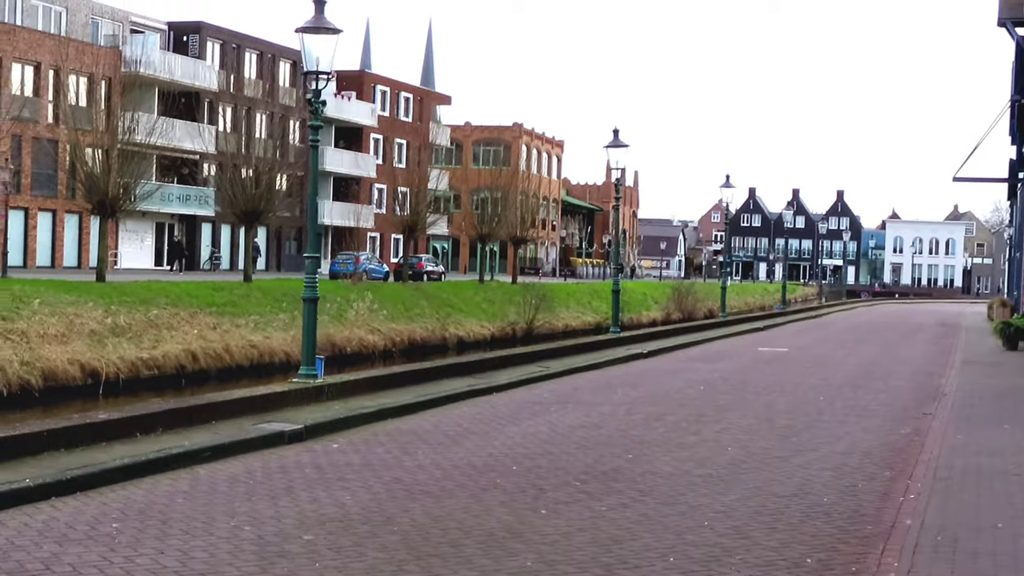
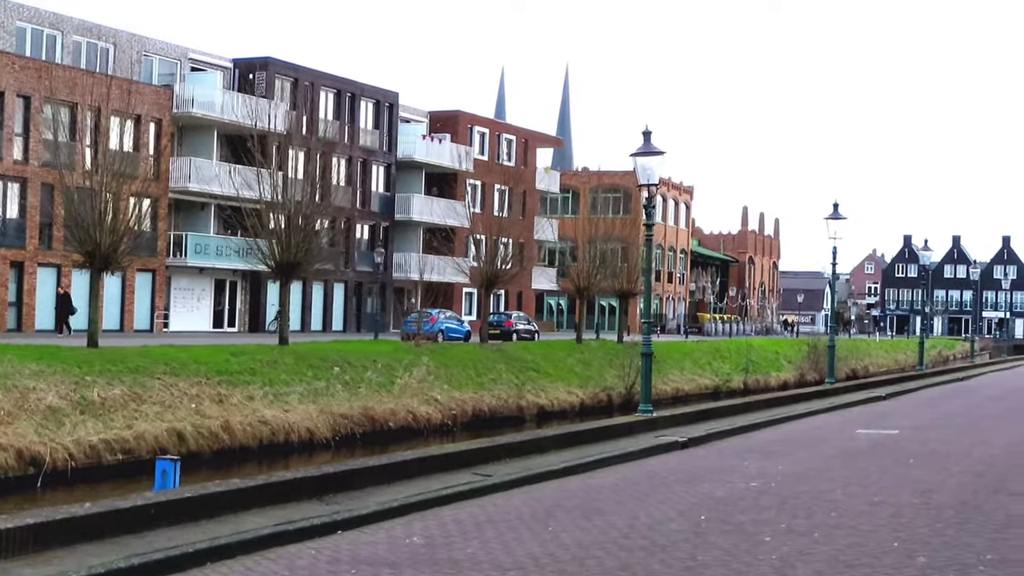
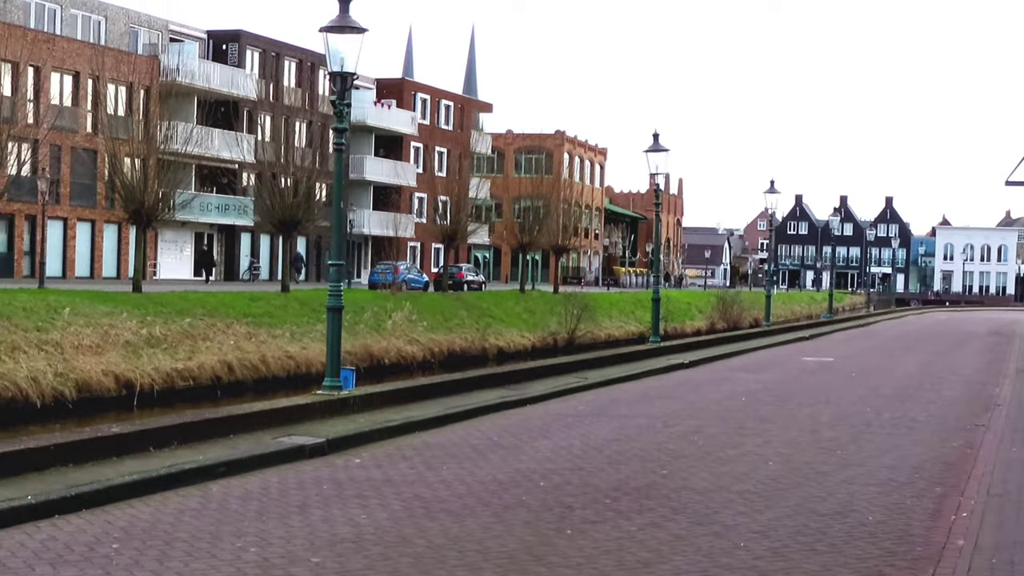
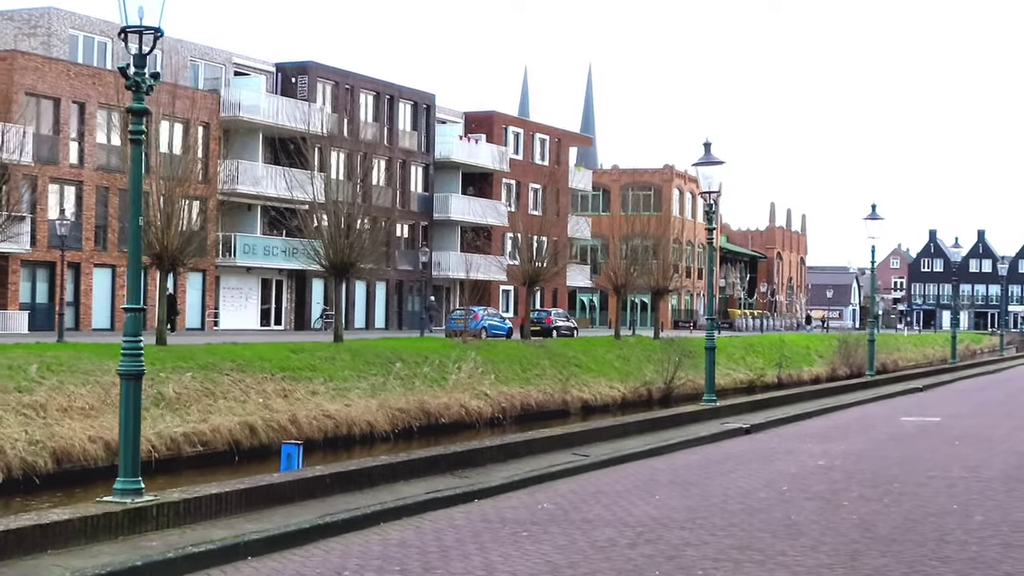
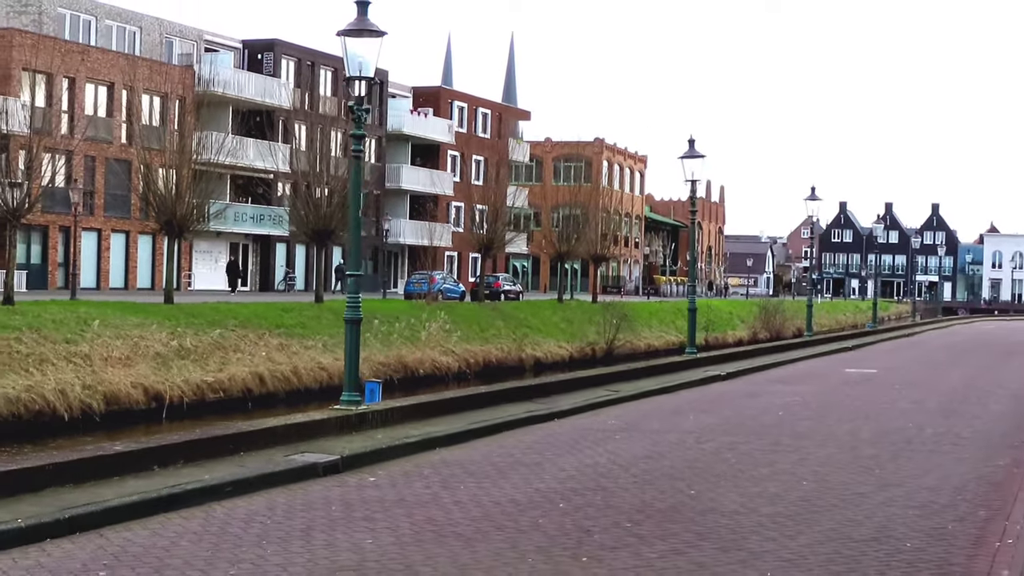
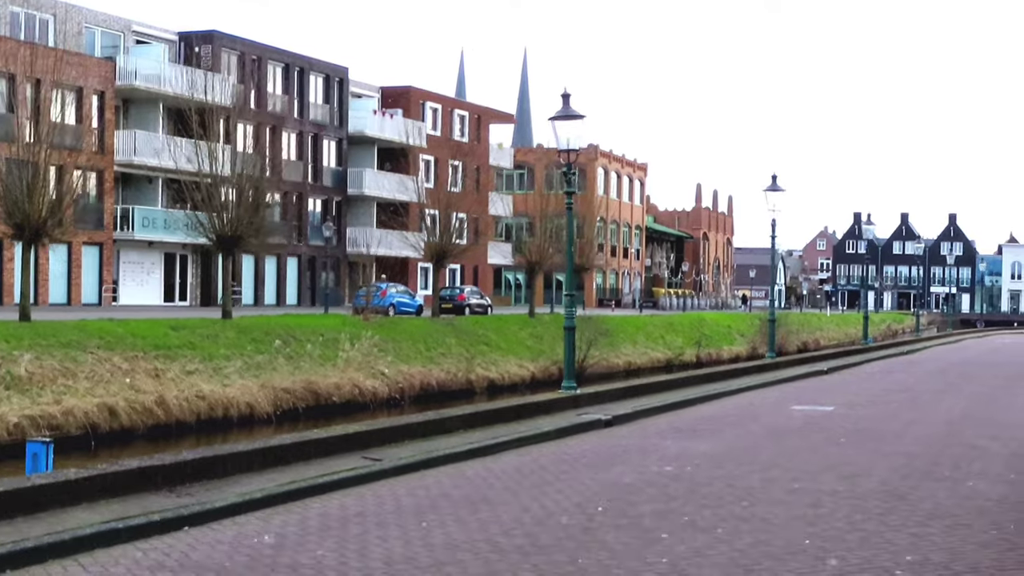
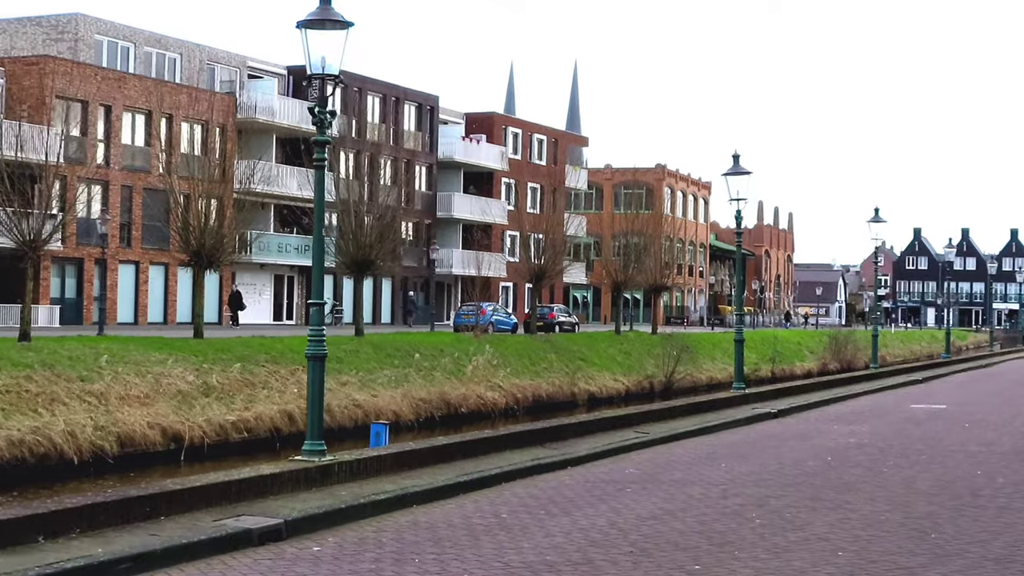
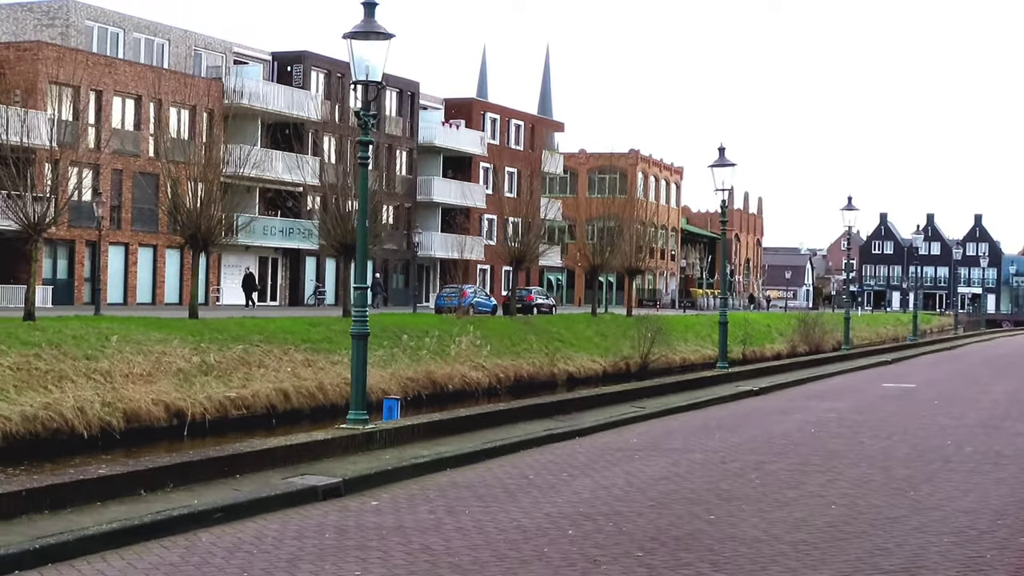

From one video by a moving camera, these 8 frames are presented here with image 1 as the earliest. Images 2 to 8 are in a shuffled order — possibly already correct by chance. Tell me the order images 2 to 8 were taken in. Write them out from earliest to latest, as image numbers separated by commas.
3, 5, 8, 7, 4, 2, 6
